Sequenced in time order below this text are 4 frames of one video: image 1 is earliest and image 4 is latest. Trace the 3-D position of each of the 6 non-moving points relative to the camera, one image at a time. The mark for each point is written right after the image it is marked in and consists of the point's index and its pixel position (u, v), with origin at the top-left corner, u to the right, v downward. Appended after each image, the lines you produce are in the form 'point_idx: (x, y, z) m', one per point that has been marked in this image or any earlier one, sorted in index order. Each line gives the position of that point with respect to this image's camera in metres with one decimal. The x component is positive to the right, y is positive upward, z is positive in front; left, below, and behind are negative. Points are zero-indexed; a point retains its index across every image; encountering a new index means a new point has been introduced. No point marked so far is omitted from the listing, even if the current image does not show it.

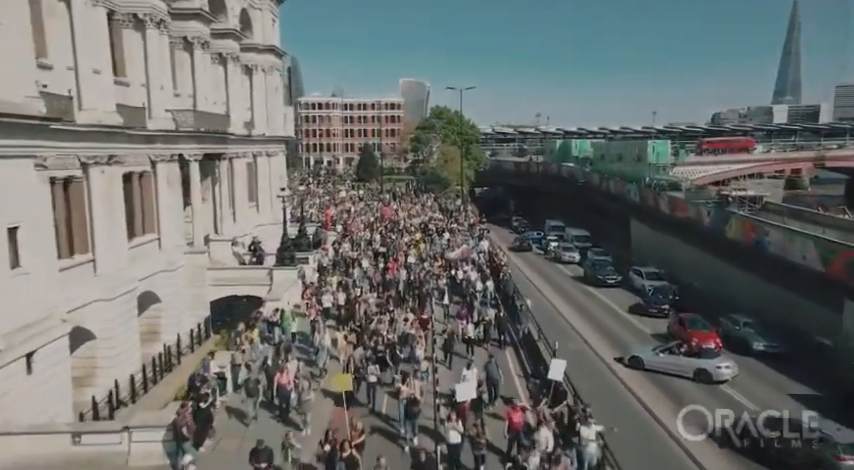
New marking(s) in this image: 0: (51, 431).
0: (-7.9, -4.1, +12.9) m
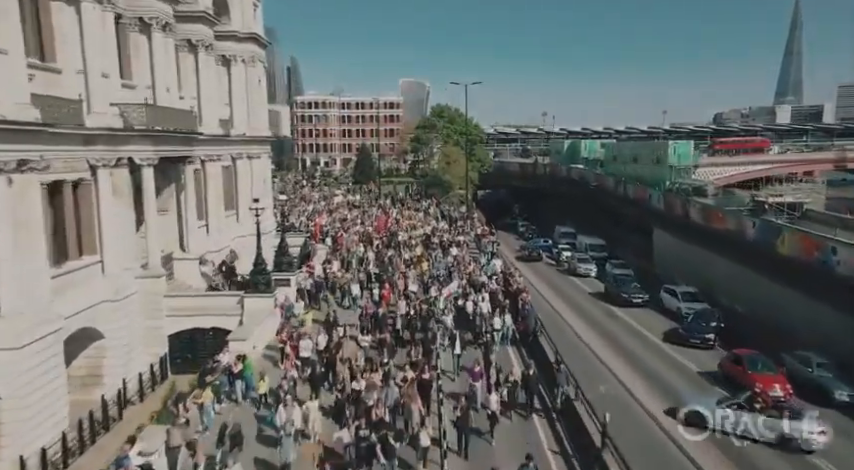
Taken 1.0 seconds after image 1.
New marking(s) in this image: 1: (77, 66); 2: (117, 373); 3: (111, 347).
0: (-7.8, -4.8, +8.4) m
1: (-10.8, +5.2, +18.7) m
2: (-10.0, -4.4, +19.7) m
3: (-10.1, -3.6, +19.4) m
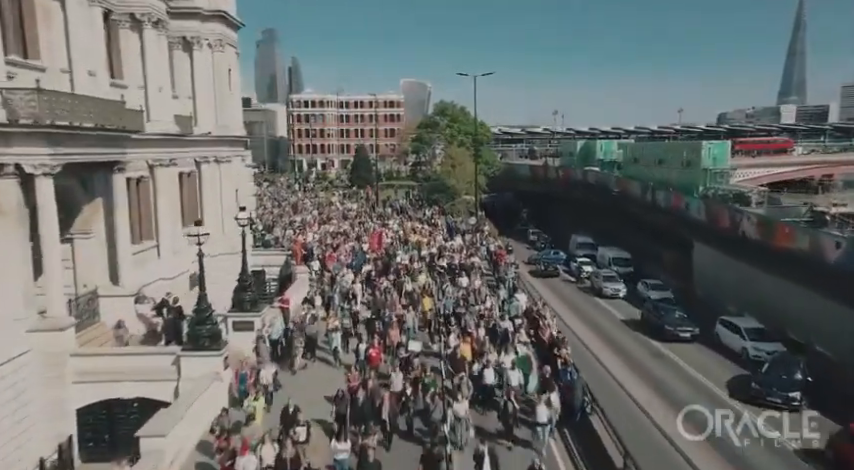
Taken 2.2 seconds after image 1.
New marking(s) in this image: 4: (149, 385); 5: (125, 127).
0: (-7.7, -5.7, +2.6) m
1: (-10.6, +4.3, +12.9) m
2: (-9.9, -5.3, +13.9) m
3: (-10.0, -4.5, +13.6) m
4: (-7.2, -3.8, +16.0) m
5: (-9.5, +3.3, +18.9) m
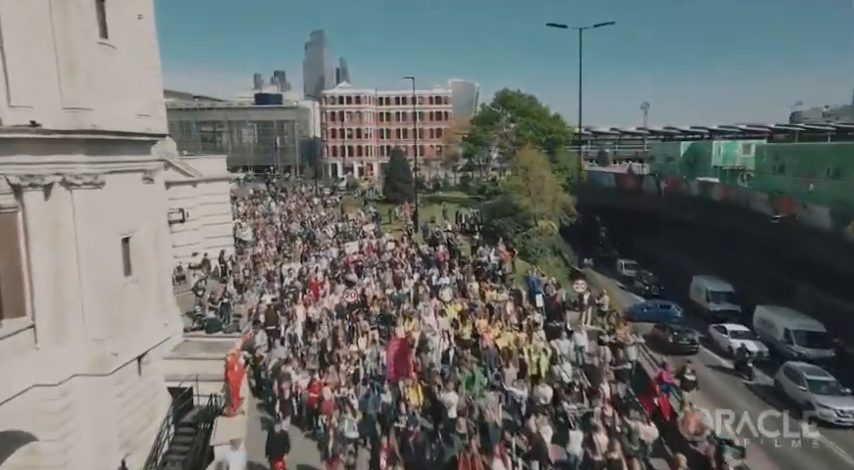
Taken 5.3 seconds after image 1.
0: (-8.0, -8.0, -12.9) m
1: (-10.0, +2.0, -2.4) m
2: (-9.3, -7.7, -1.5) m
3: (-9.4, -6.8, -1.8) m
4: (-6.4, -6.2, +0.4) m
5: (-8.4, +1.0, +3.5) m
